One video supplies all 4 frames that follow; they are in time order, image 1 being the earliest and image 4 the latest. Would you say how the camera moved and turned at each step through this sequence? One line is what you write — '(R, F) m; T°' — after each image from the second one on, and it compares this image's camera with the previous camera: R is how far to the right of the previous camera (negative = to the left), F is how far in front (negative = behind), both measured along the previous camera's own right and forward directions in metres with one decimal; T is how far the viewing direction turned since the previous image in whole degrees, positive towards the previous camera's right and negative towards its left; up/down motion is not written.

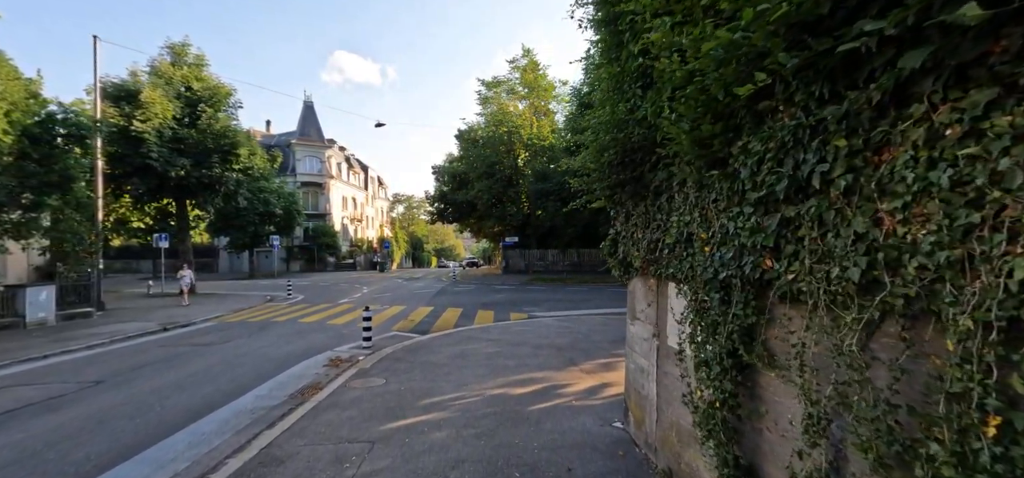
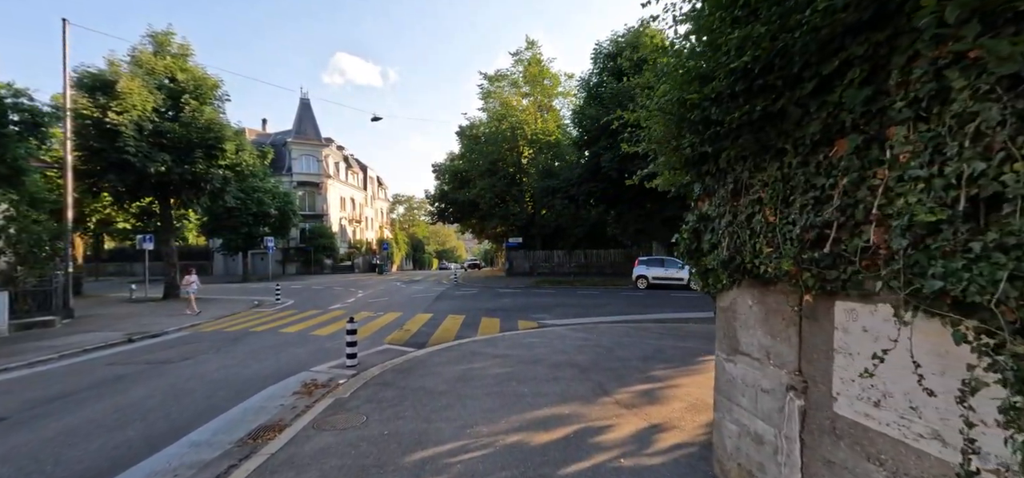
(-0.2, +1.6) m; 0°
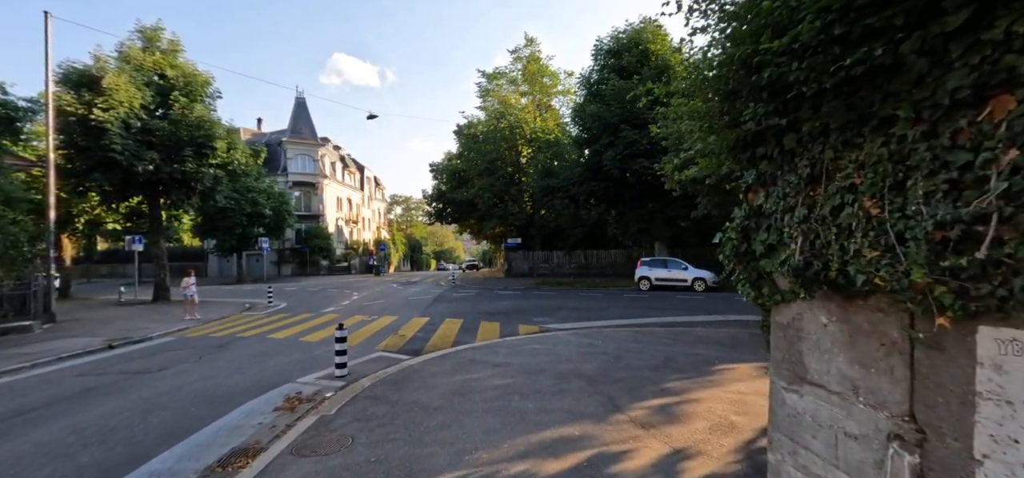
(-0.1, +0.6) m; 0°
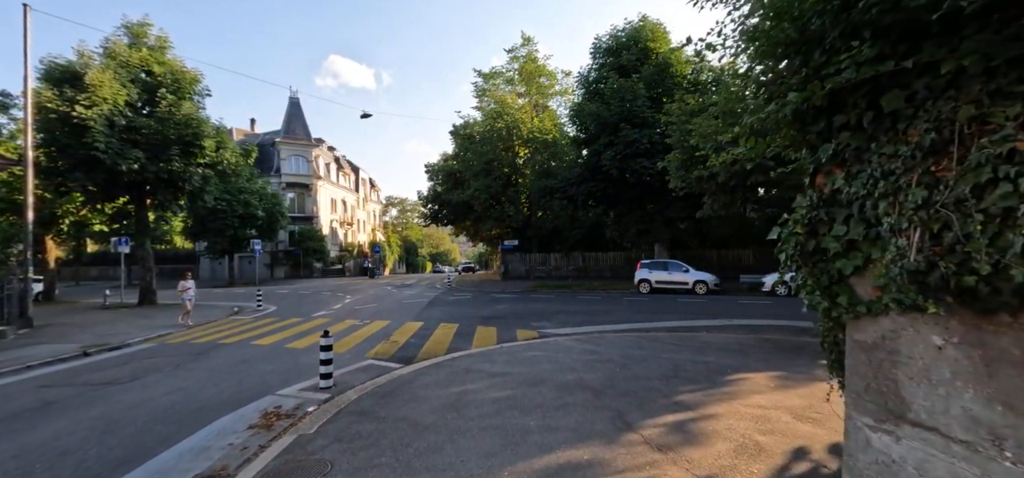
(0.0, +0.5) m; 0°
